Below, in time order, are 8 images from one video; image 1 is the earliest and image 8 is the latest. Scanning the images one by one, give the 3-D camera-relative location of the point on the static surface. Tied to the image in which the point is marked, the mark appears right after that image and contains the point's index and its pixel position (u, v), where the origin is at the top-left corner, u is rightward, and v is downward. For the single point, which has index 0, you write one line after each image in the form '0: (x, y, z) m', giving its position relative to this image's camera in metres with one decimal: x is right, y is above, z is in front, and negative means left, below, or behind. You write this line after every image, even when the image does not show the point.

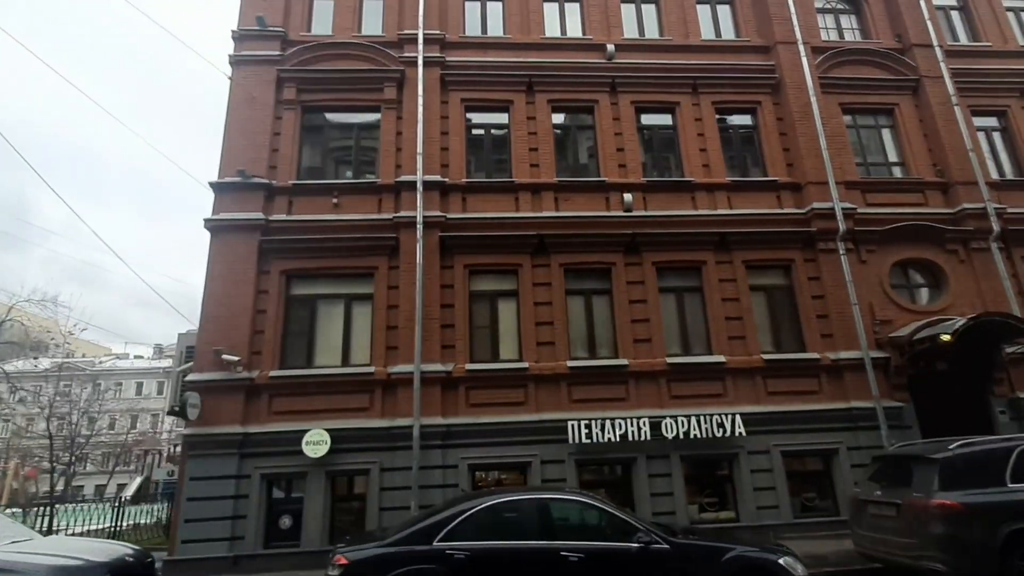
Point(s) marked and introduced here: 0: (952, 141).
0: (+10.6, +3.5, +12.6) m
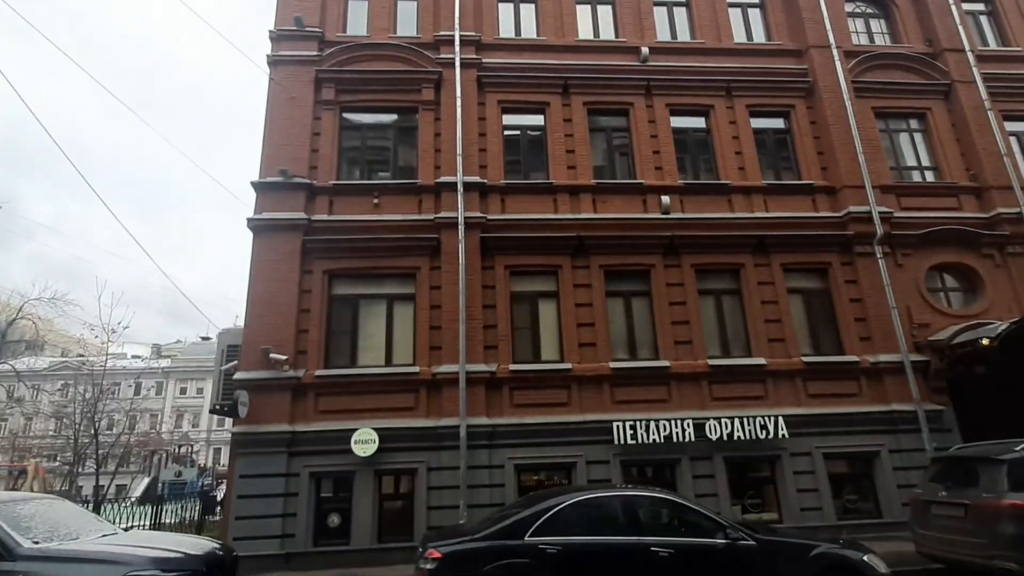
0: (+11.4, +3.4, +12.7) m
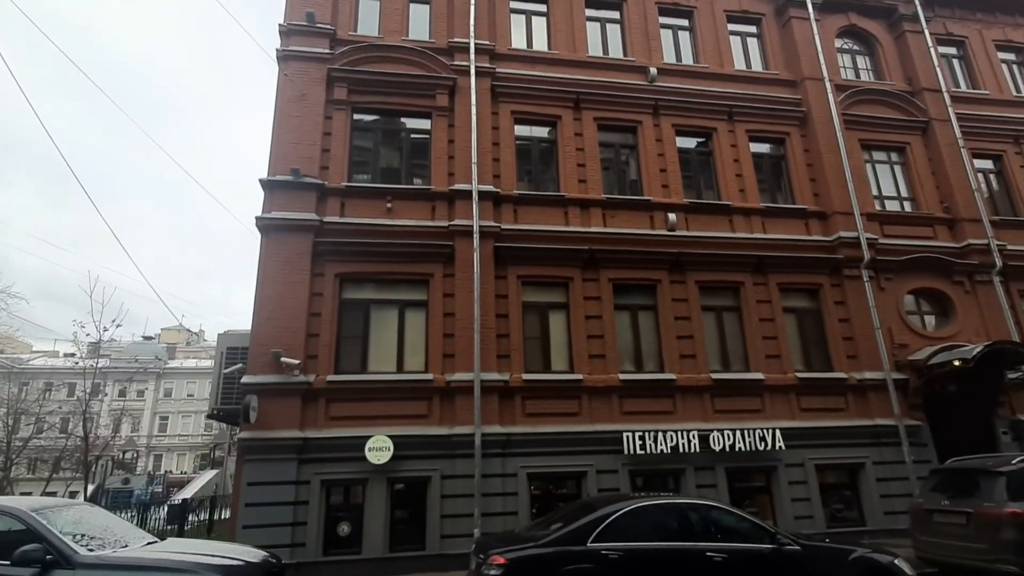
0: (+11.6, +2.8, +13.7) m
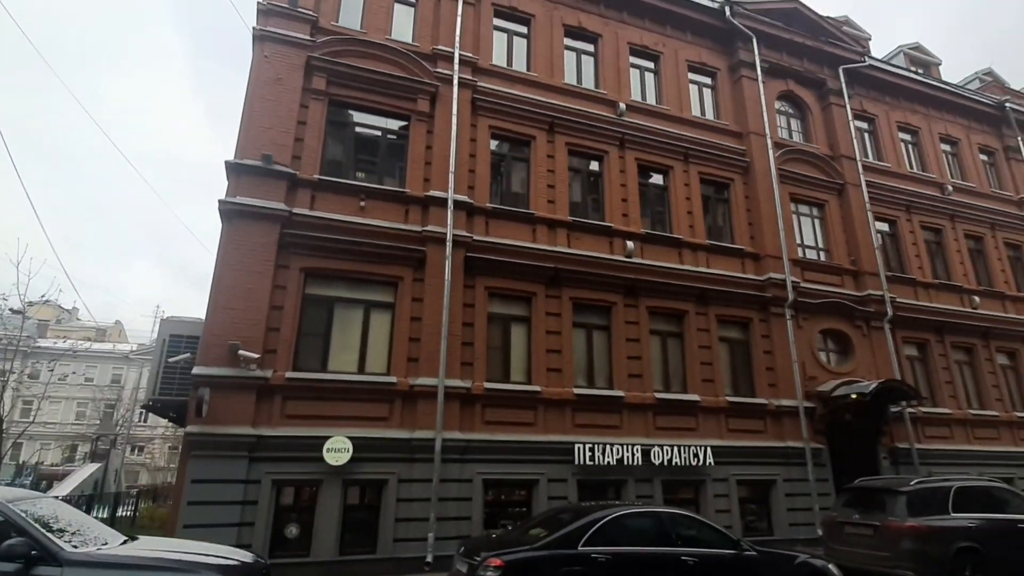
0: (+10.5, +1.5, +15.8) m
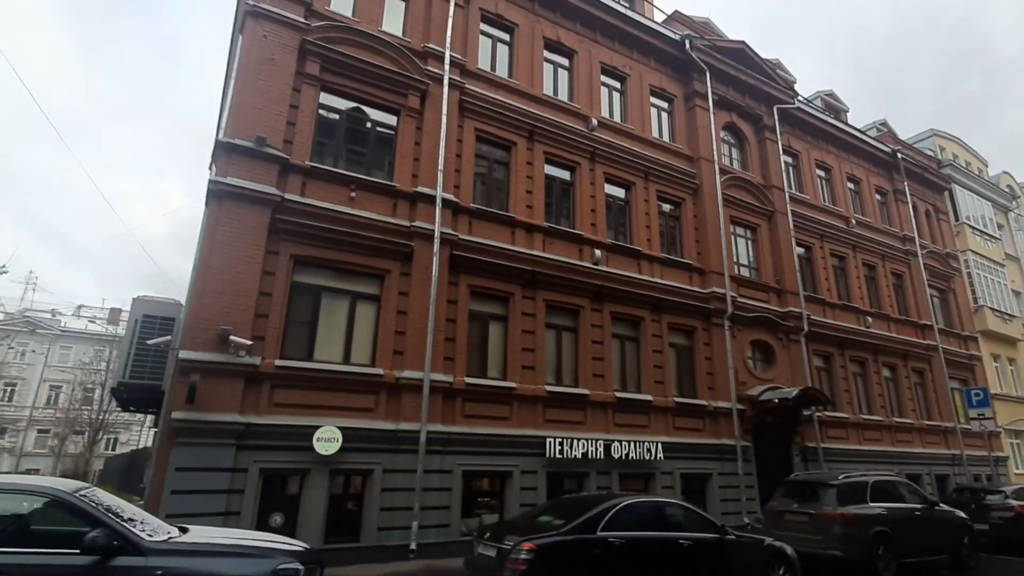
0: (+9.3, +0.9, +17.9) m
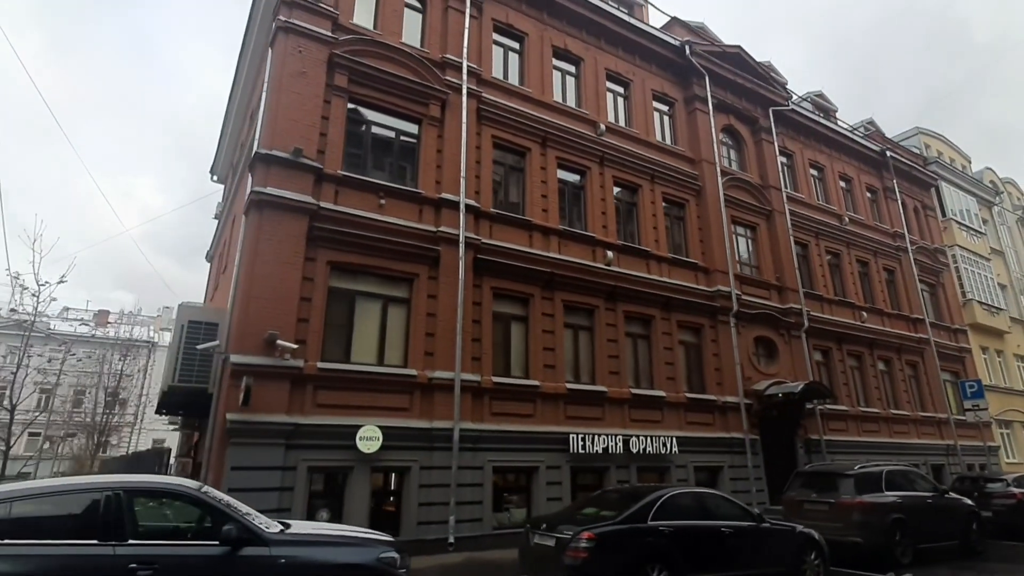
0: (+9.7, +1.0, +18.6) m
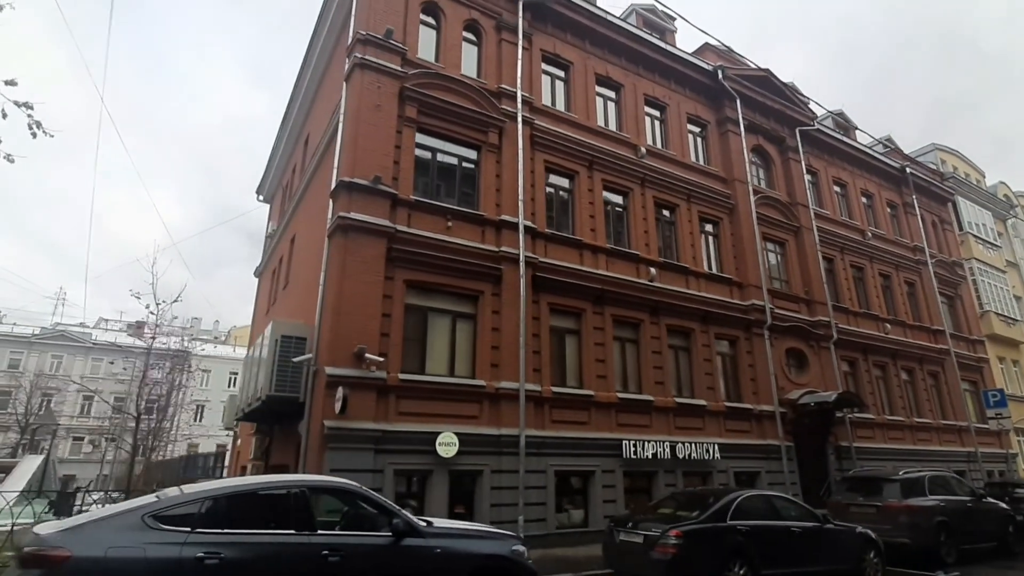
0: (+11.1, +0.5, +19.3) m
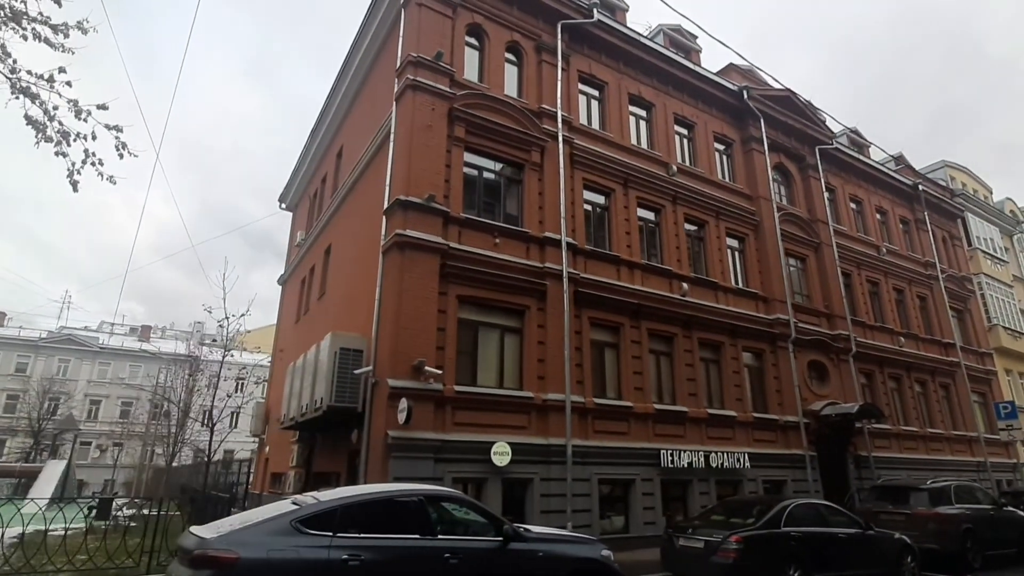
0: (+12.2, 0.0, +19.9) m
